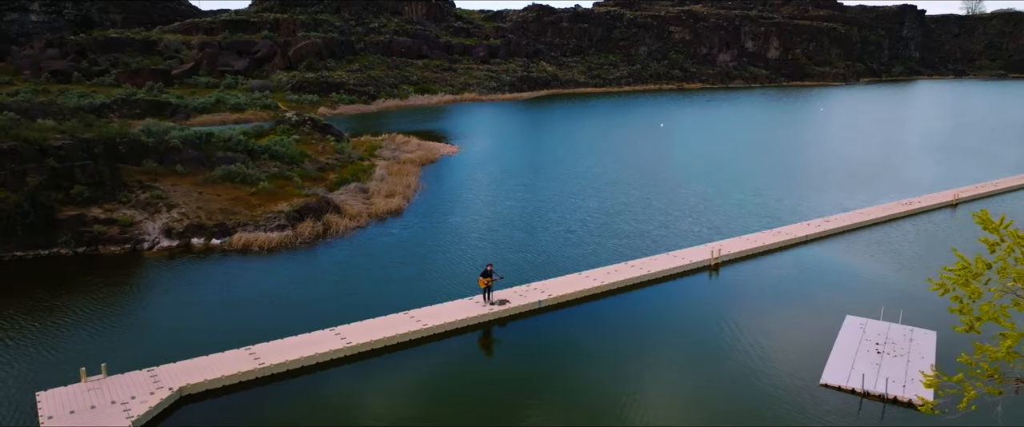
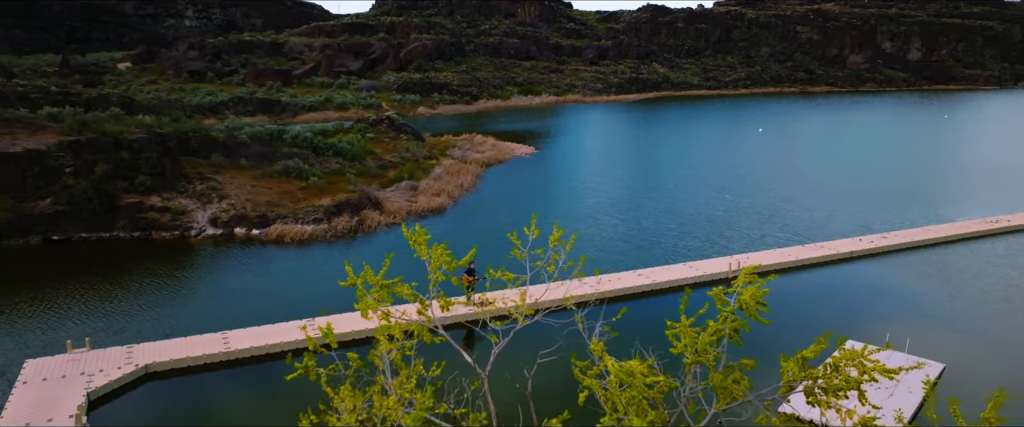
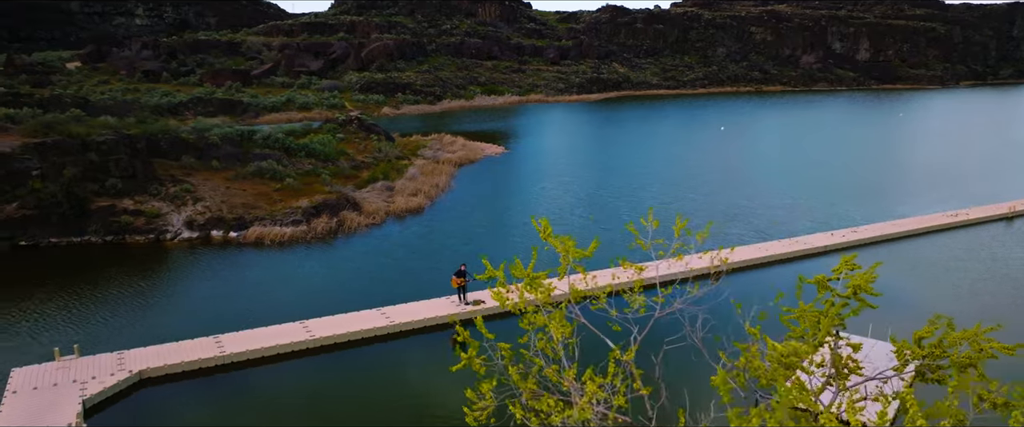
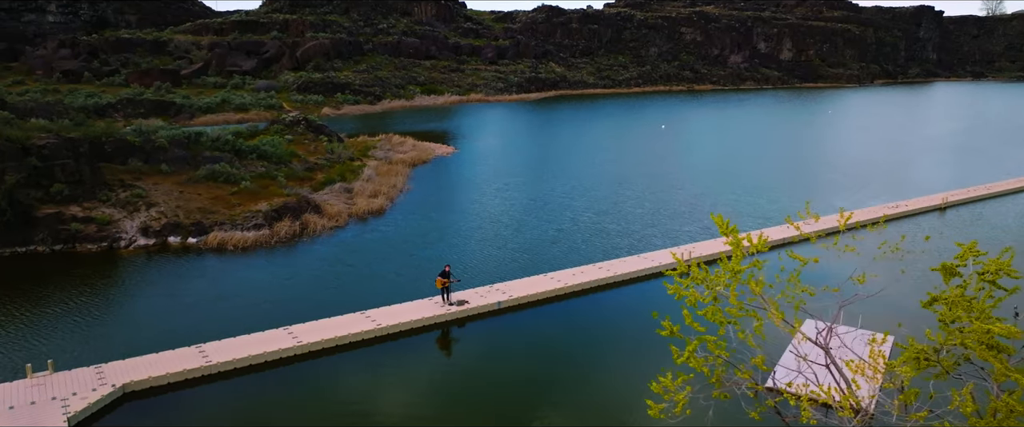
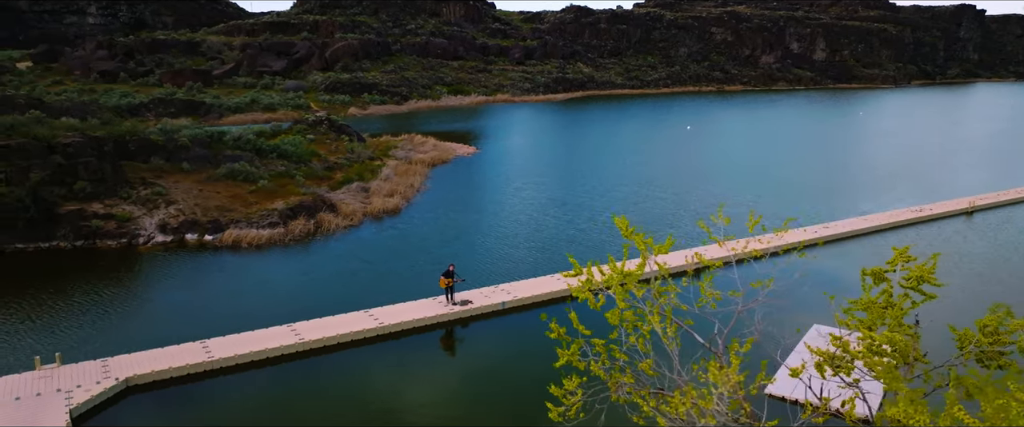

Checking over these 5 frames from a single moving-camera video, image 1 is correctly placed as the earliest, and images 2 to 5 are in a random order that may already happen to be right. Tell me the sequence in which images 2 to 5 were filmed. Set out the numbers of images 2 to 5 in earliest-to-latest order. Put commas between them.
4, 5, 3, 2
